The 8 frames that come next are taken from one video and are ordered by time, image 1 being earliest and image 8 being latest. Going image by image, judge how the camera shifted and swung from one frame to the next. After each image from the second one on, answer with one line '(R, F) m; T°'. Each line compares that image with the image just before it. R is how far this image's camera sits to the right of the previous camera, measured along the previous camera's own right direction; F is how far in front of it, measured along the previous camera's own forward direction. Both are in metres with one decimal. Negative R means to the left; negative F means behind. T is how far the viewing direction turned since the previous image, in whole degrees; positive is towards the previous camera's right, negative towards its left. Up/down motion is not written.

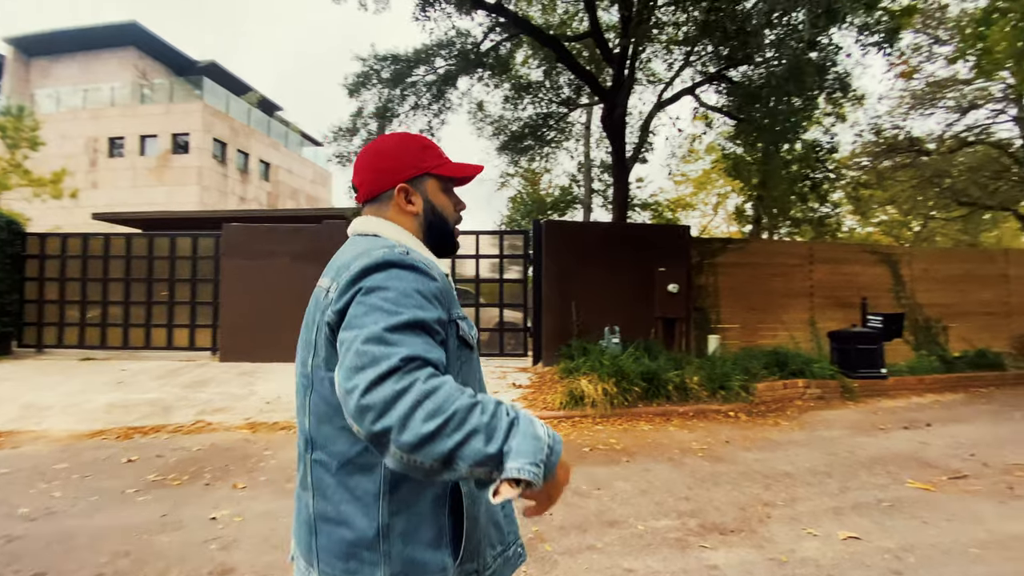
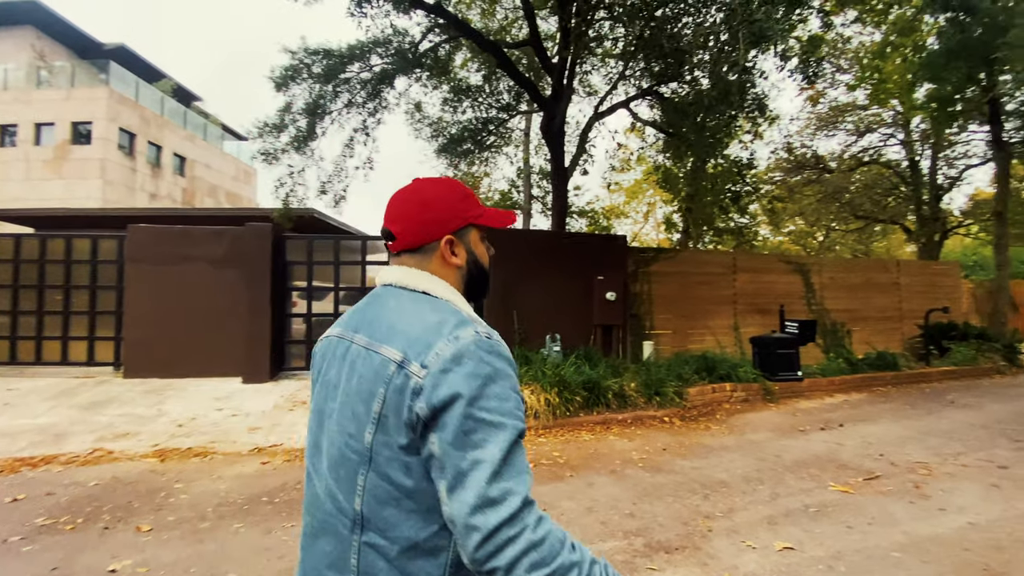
(0.0, +0.1) m; +7°
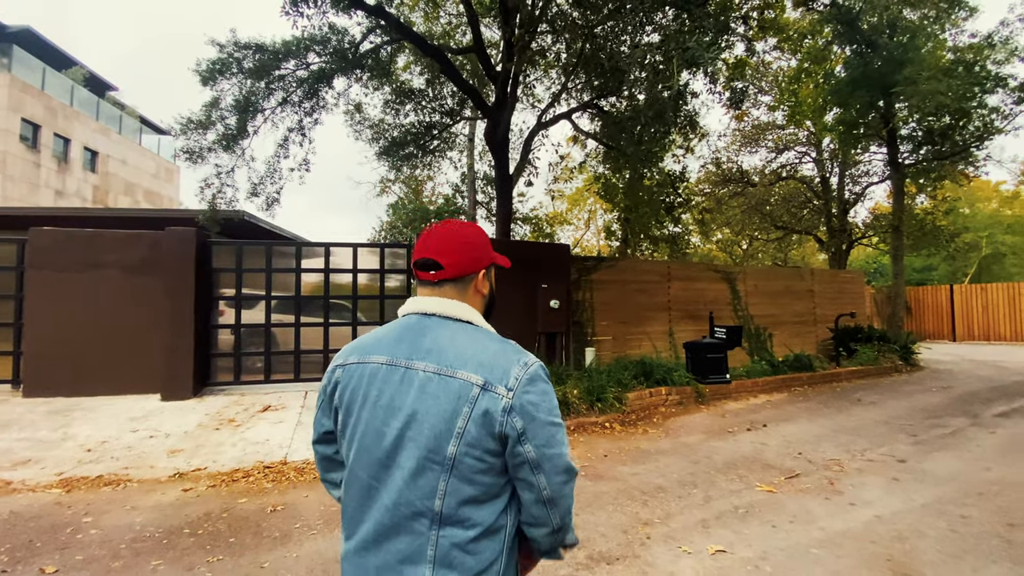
(0.0, 0.0) m; +7°
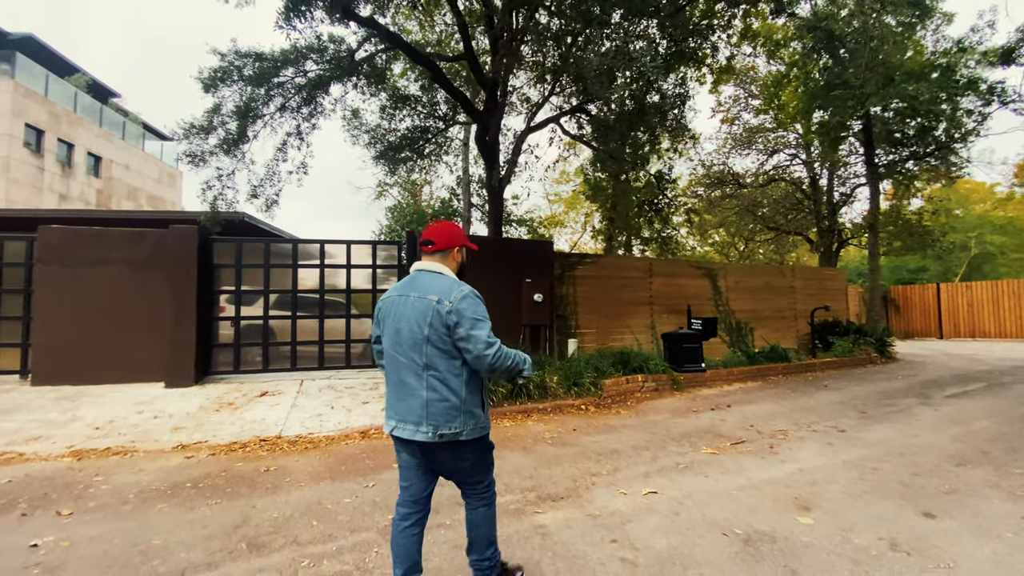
(+0.3, -0.4) m; 0°
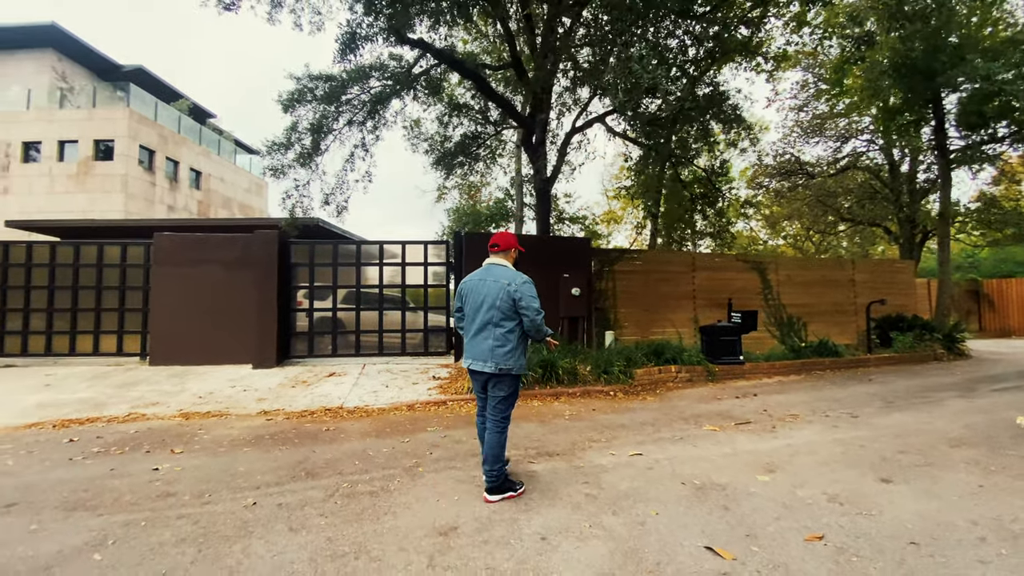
(+0.5, -0.6) m; -8°
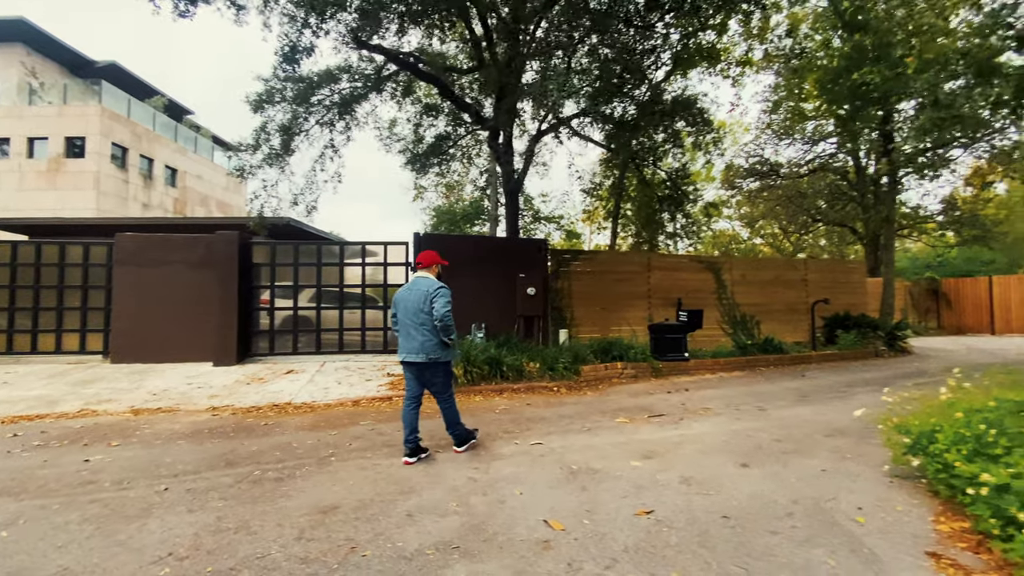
(+0.7, -0.3) m; +1°
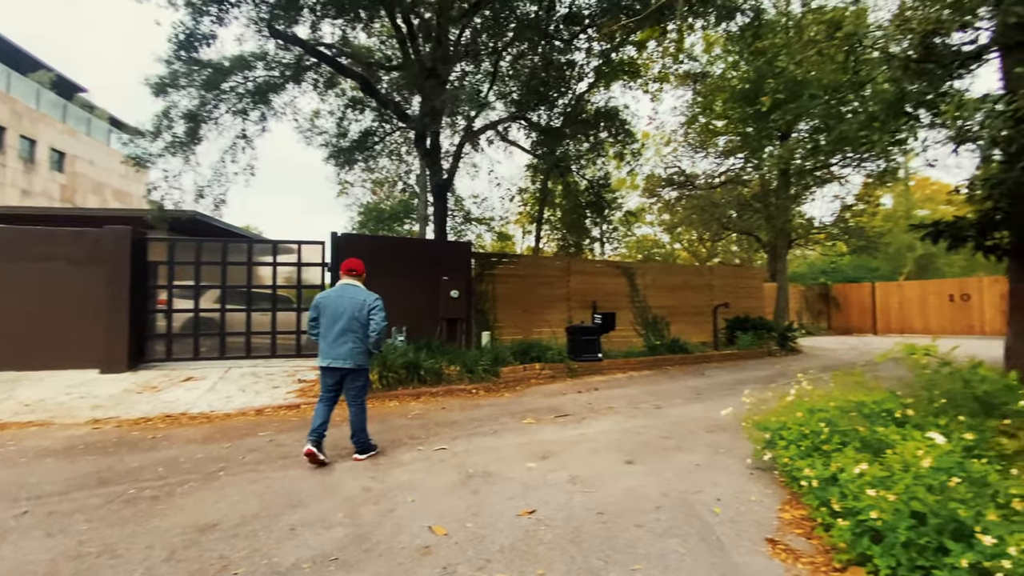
(+0.3, -0.1) m; +8°
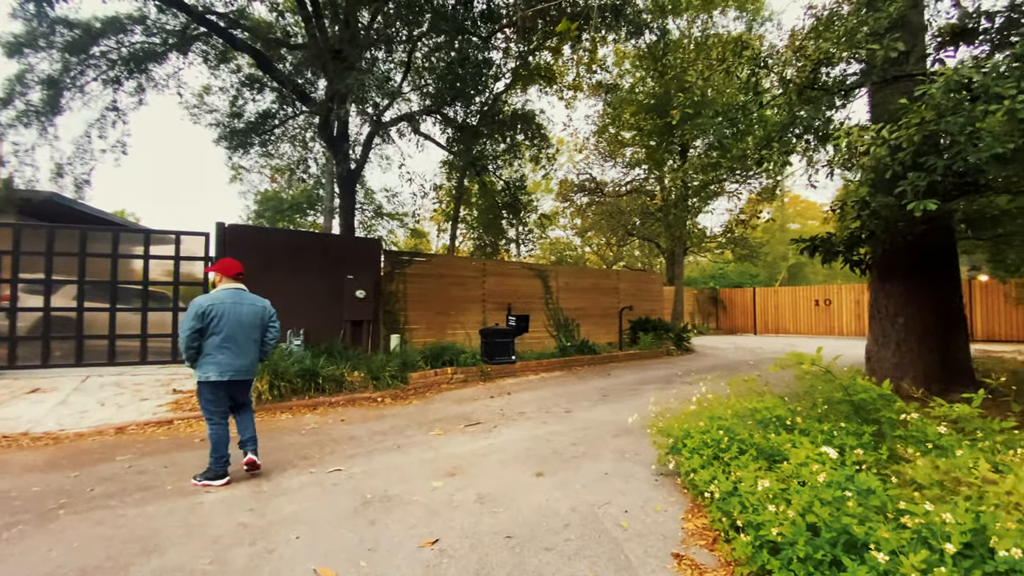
(0.0, +0.2) m; +10°
